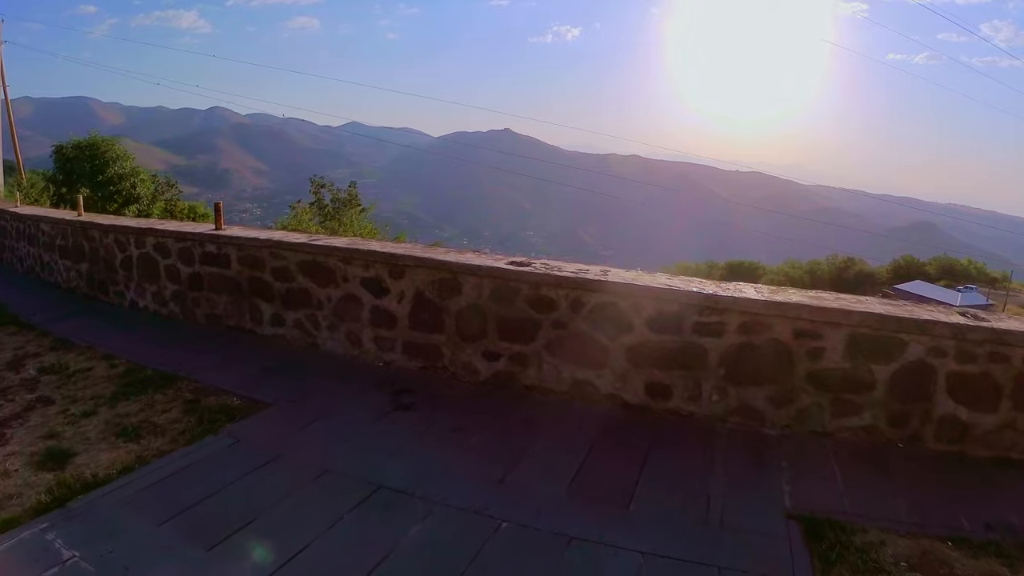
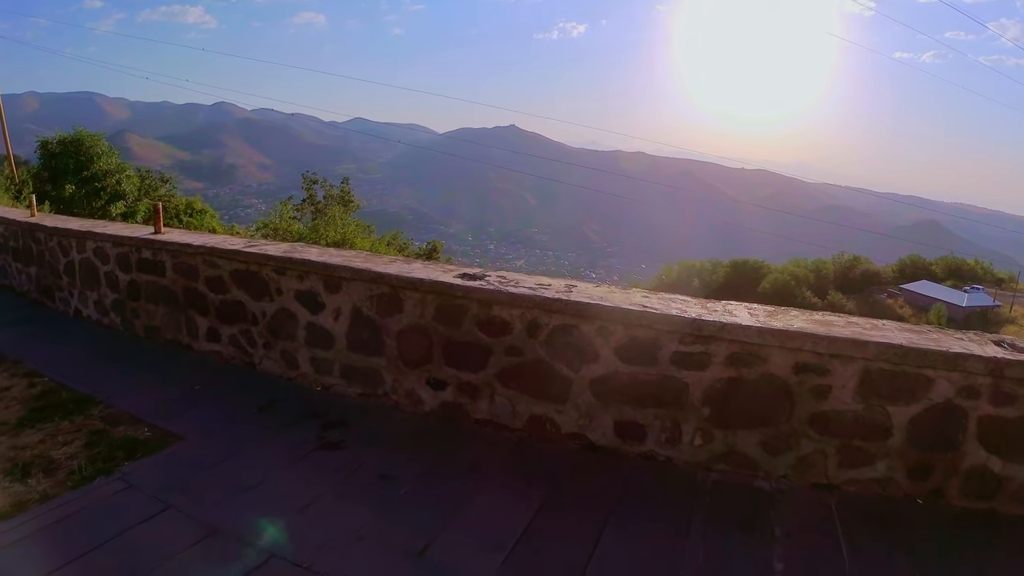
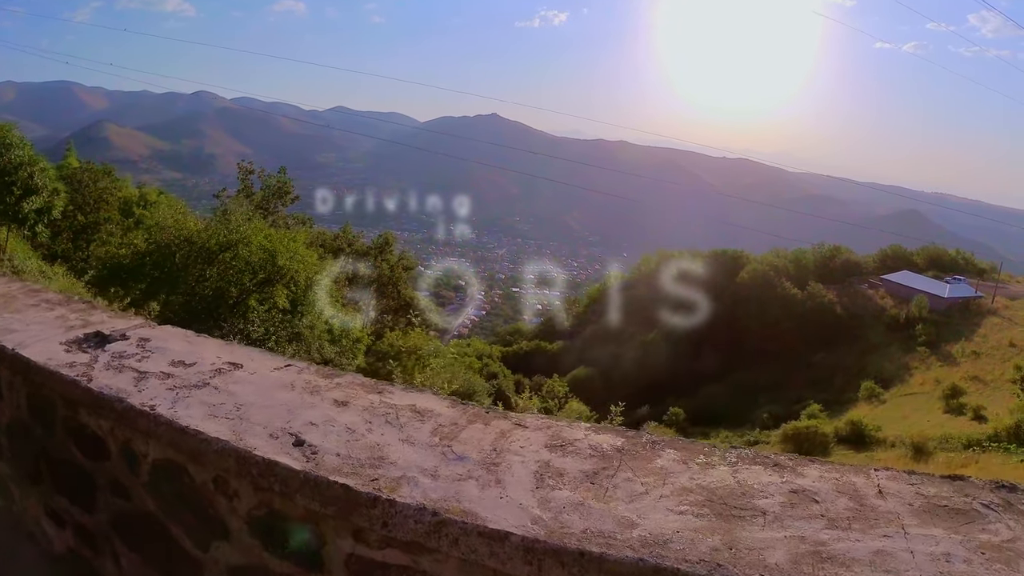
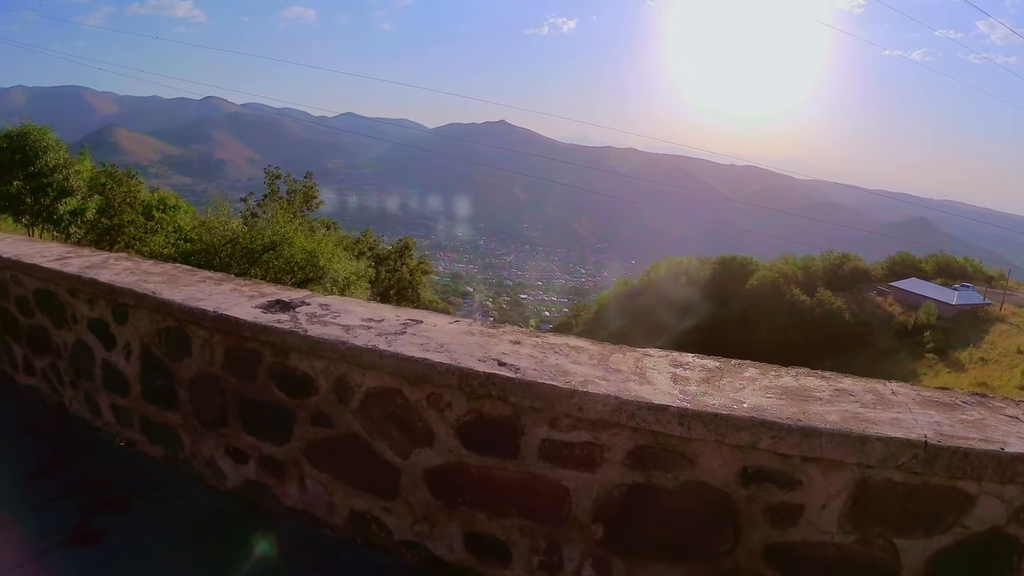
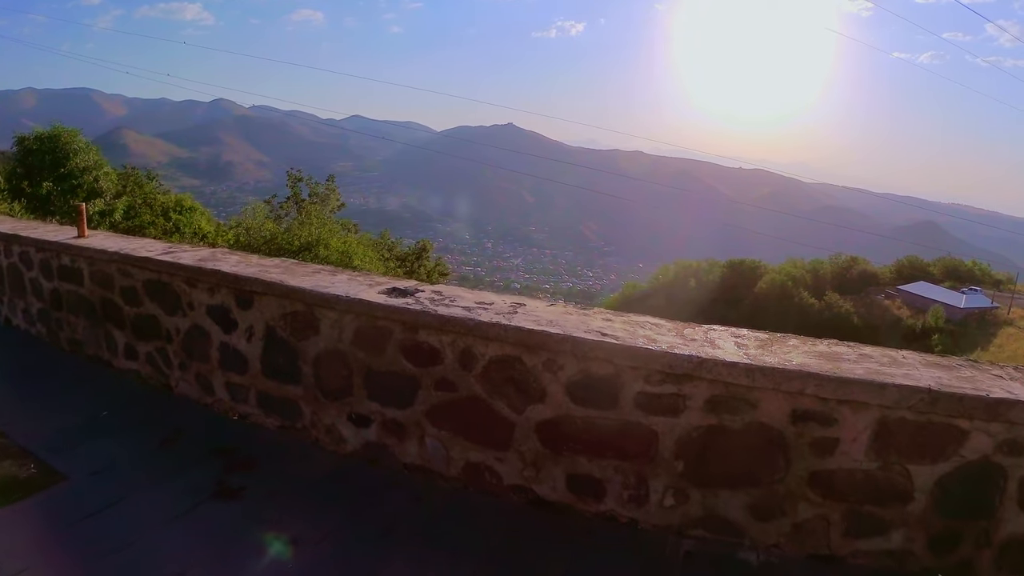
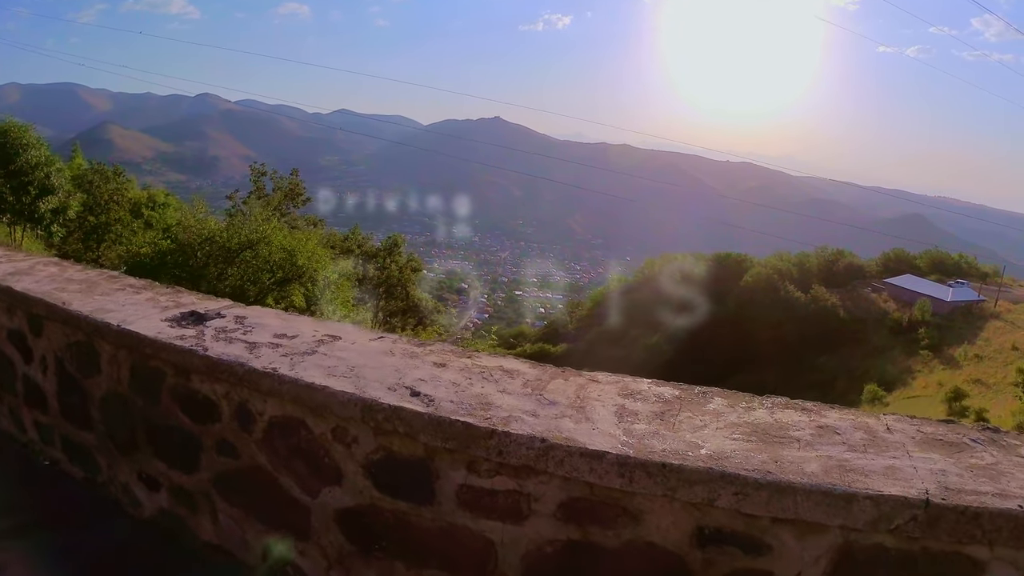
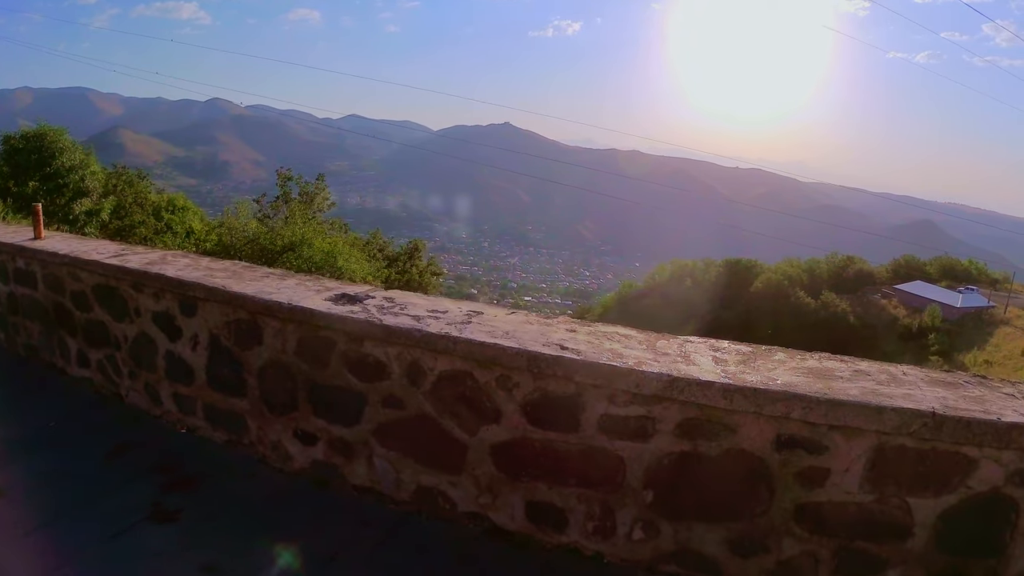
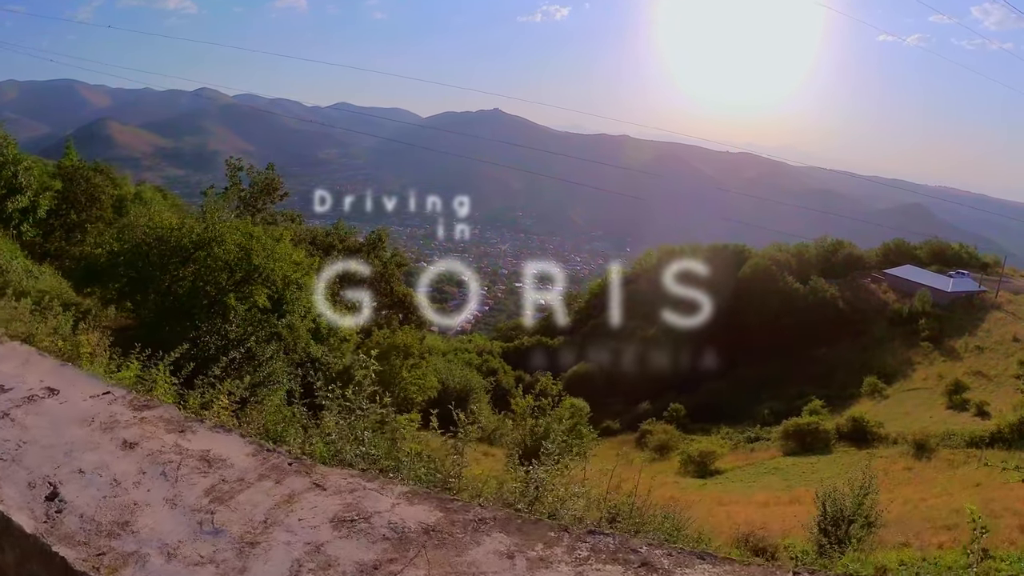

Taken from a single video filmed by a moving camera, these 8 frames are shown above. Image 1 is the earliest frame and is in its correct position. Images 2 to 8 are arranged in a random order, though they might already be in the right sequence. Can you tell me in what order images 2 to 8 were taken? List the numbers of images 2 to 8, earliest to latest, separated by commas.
2, 5, 7, 4, 6, 3, 8
